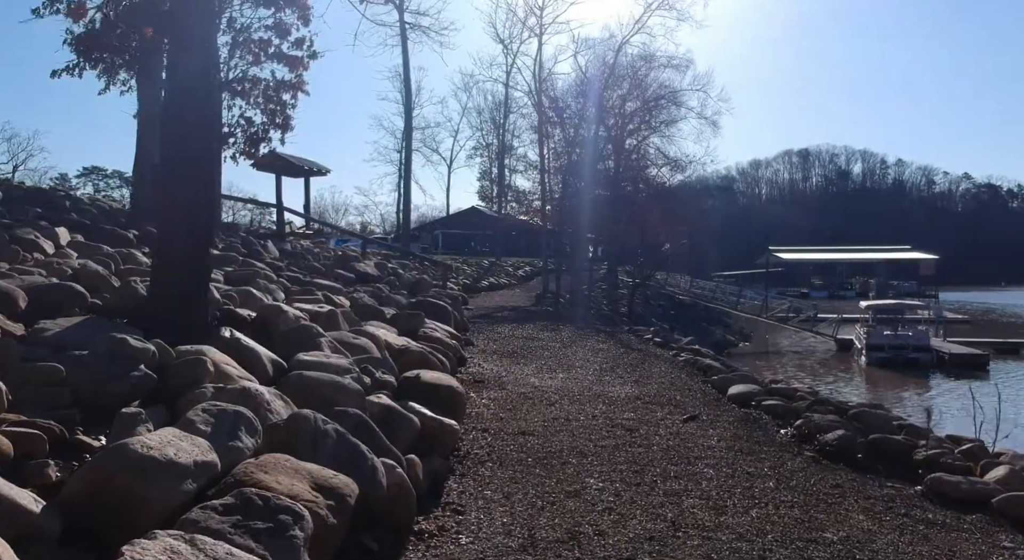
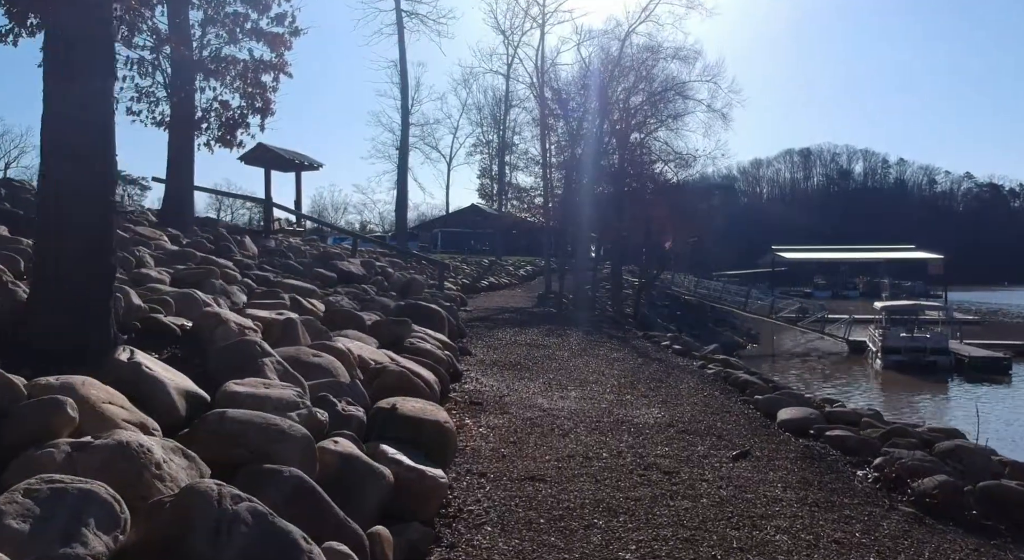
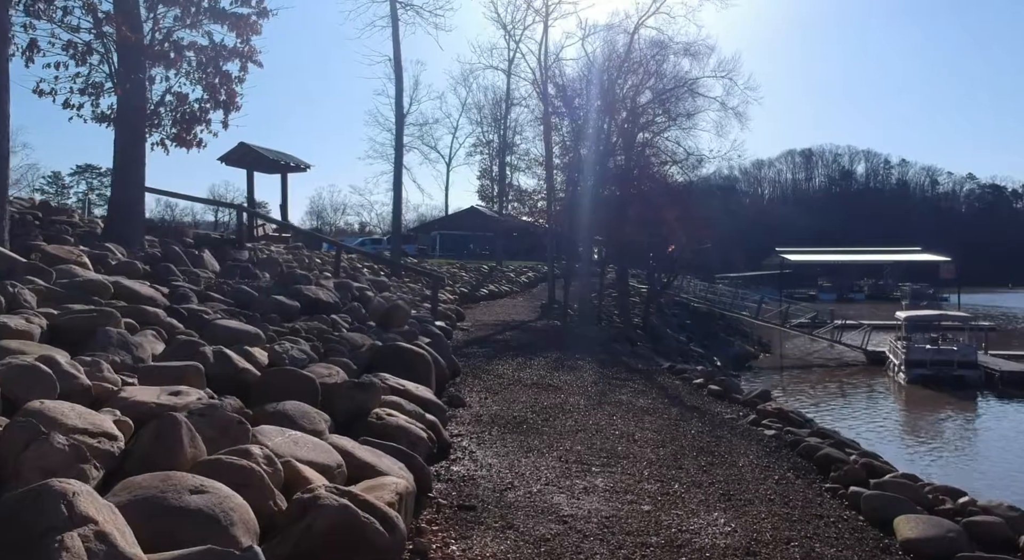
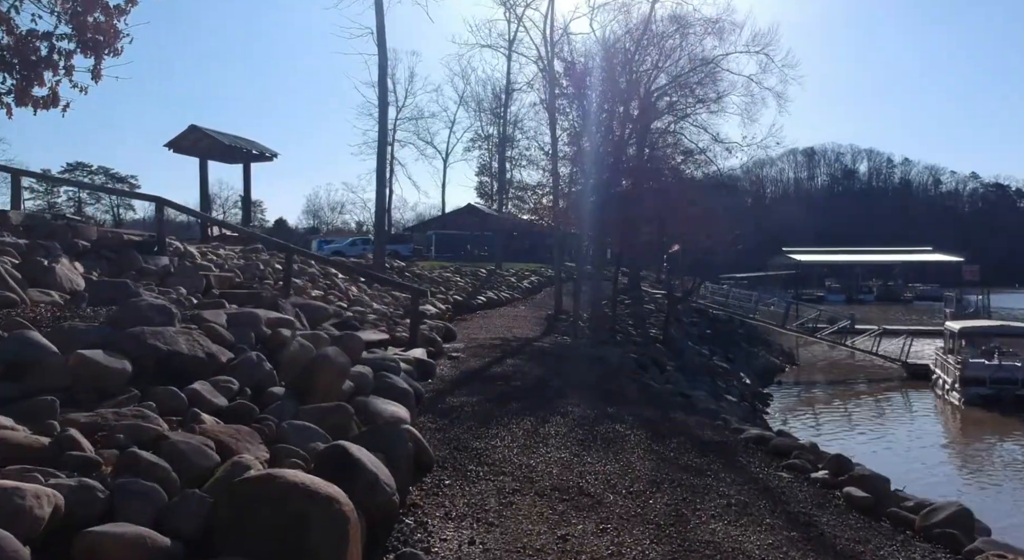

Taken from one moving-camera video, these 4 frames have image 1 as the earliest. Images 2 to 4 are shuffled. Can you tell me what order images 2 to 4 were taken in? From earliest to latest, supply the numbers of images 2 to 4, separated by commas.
2, 3, 4
